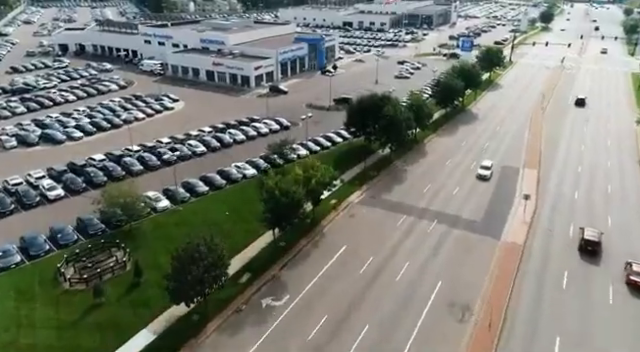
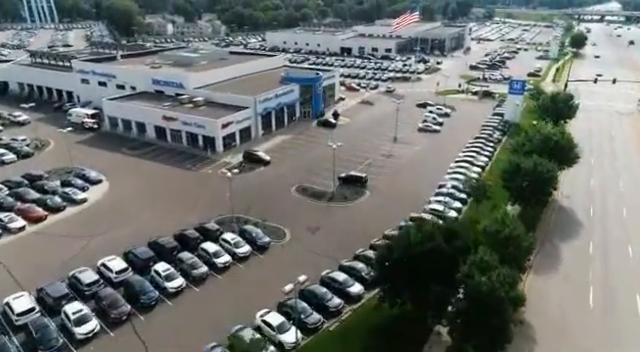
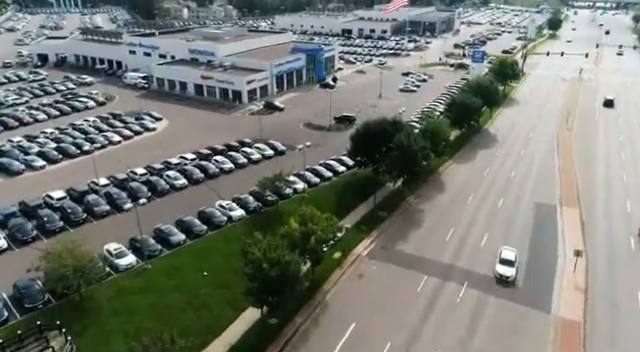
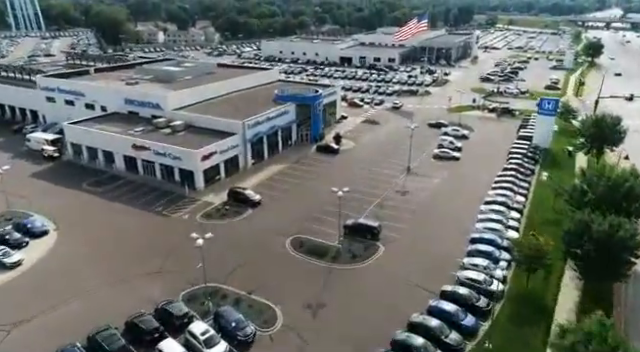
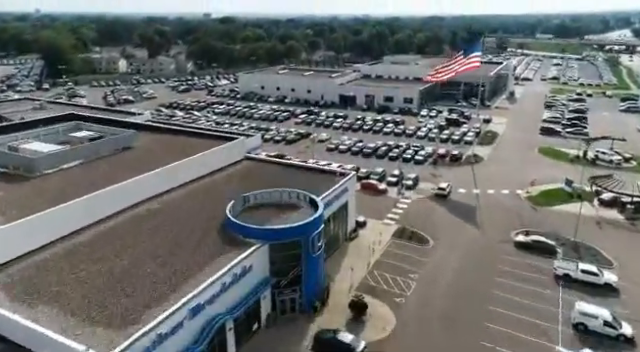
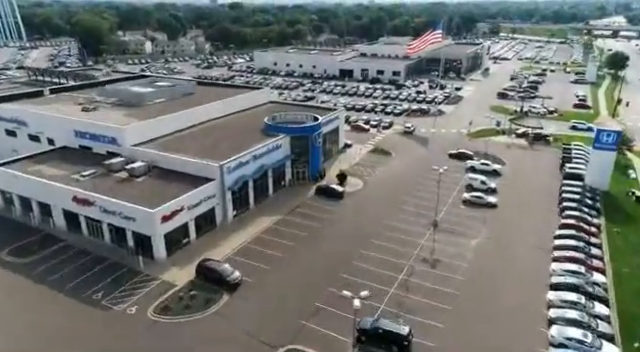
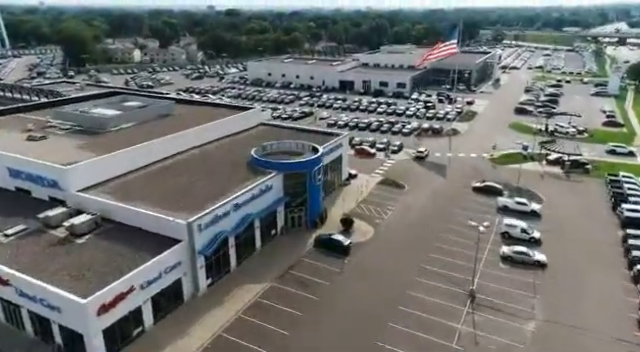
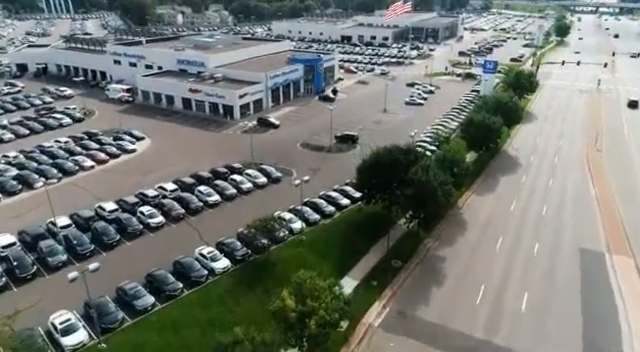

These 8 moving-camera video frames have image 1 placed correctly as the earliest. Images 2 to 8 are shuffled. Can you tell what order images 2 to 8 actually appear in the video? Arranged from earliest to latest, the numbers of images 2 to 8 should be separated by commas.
3, 8, 2, 4, 6, 7, 5
